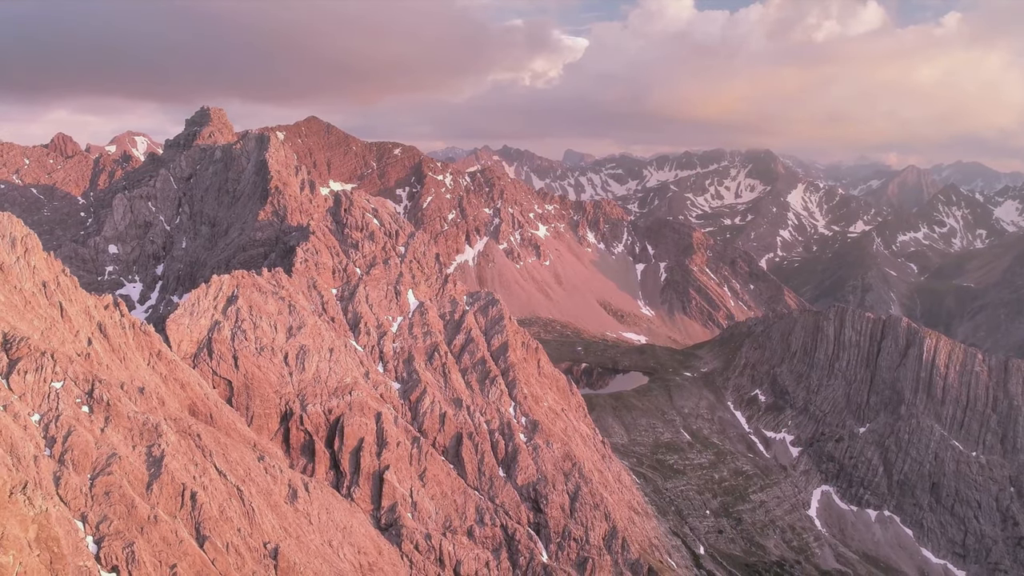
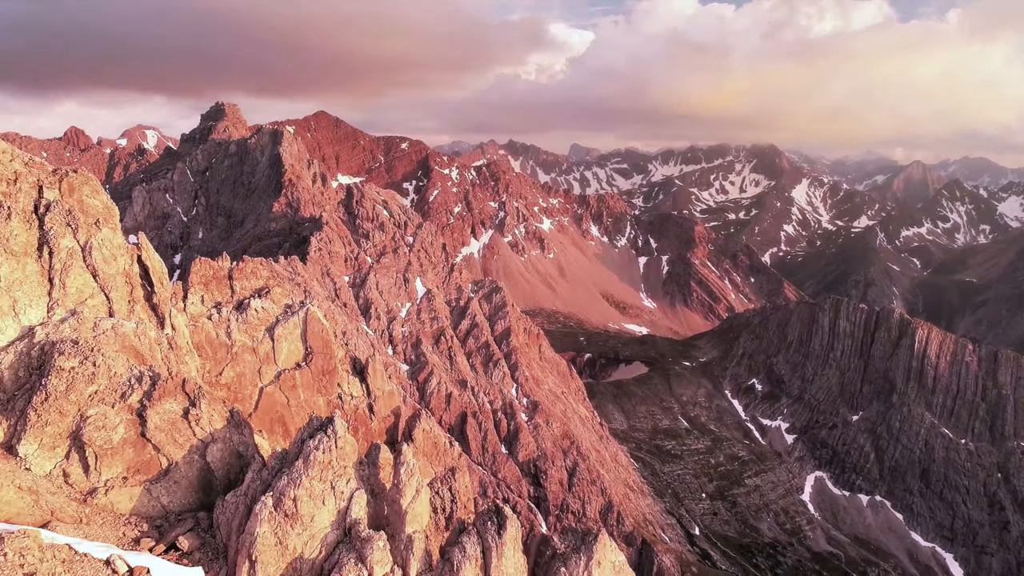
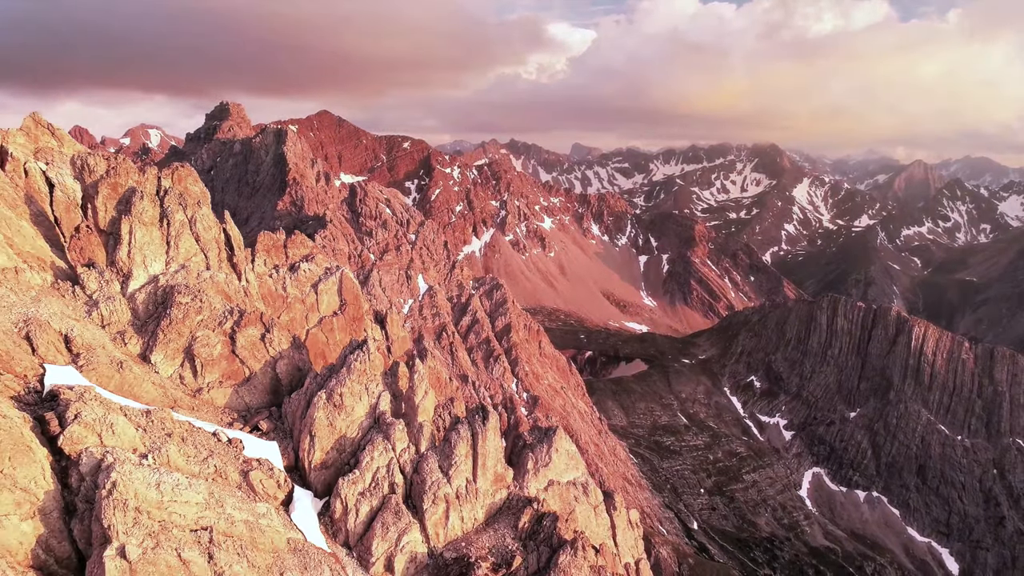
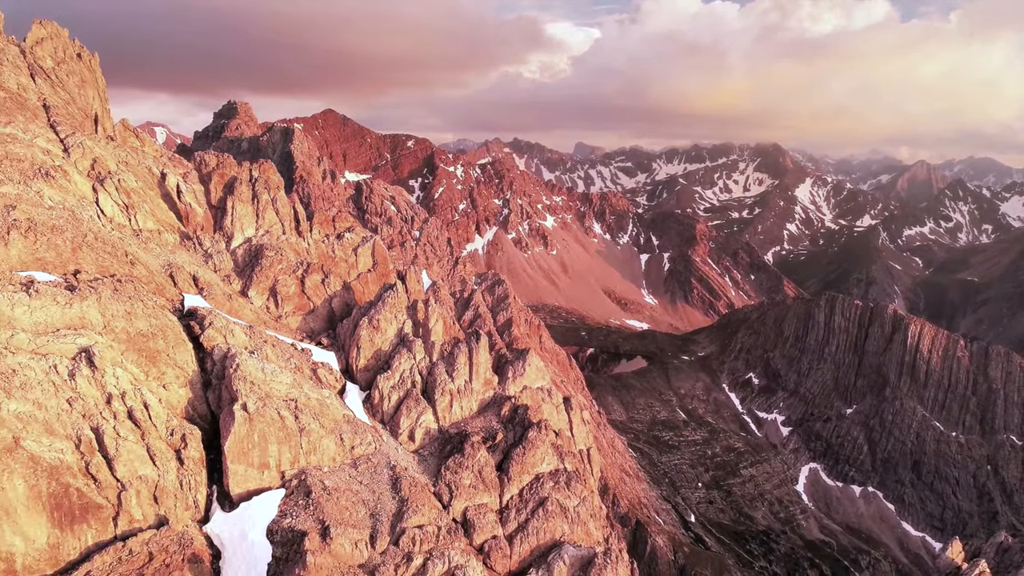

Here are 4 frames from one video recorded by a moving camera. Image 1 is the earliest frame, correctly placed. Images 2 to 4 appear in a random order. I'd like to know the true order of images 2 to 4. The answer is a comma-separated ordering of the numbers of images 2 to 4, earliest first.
2, 3, 4
